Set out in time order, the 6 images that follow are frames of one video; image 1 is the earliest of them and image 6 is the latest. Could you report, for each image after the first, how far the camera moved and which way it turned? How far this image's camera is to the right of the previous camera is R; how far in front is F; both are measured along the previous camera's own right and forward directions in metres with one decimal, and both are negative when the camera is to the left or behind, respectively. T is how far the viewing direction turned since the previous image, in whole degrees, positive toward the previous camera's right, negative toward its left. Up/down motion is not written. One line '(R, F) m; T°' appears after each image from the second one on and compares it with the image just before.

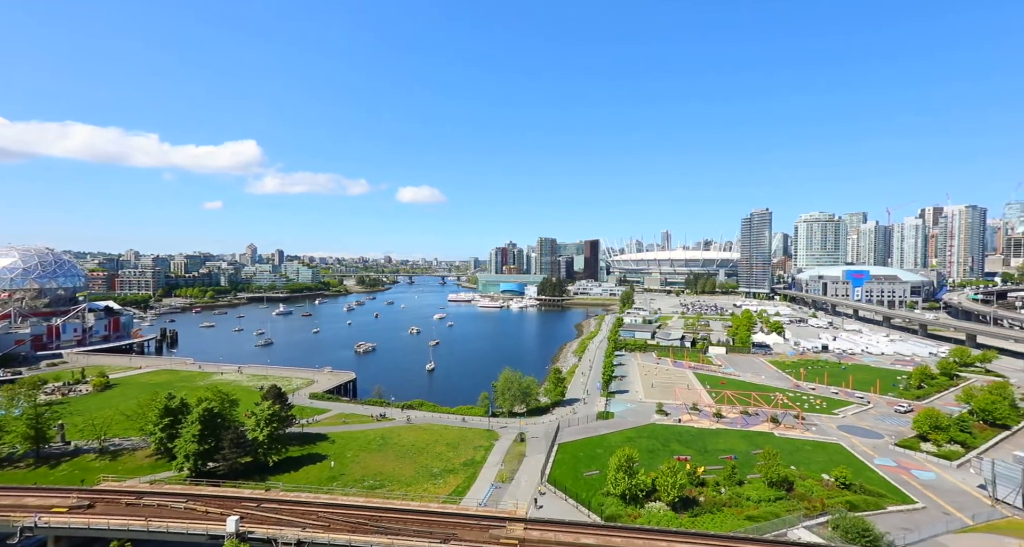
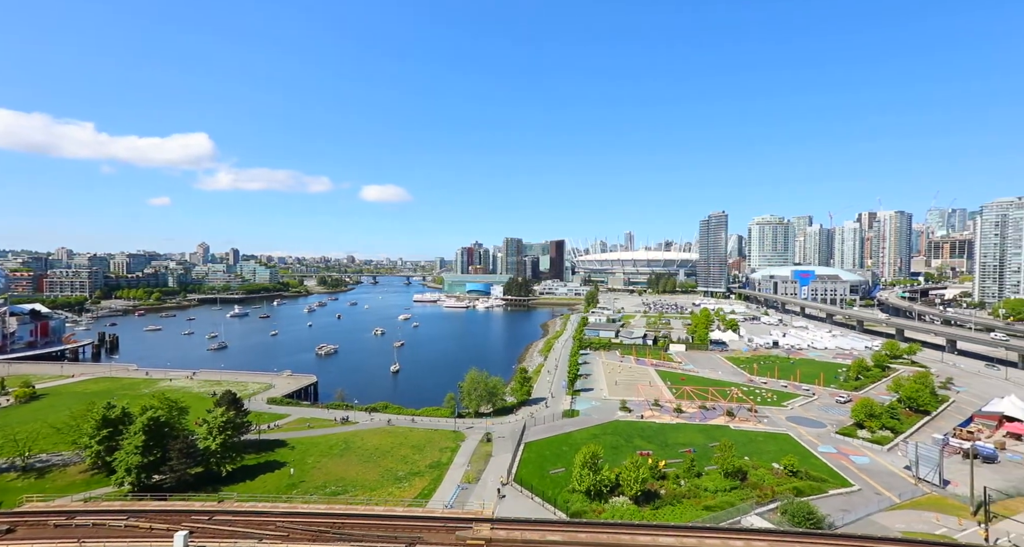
(0.0, -1.1) m; +4°
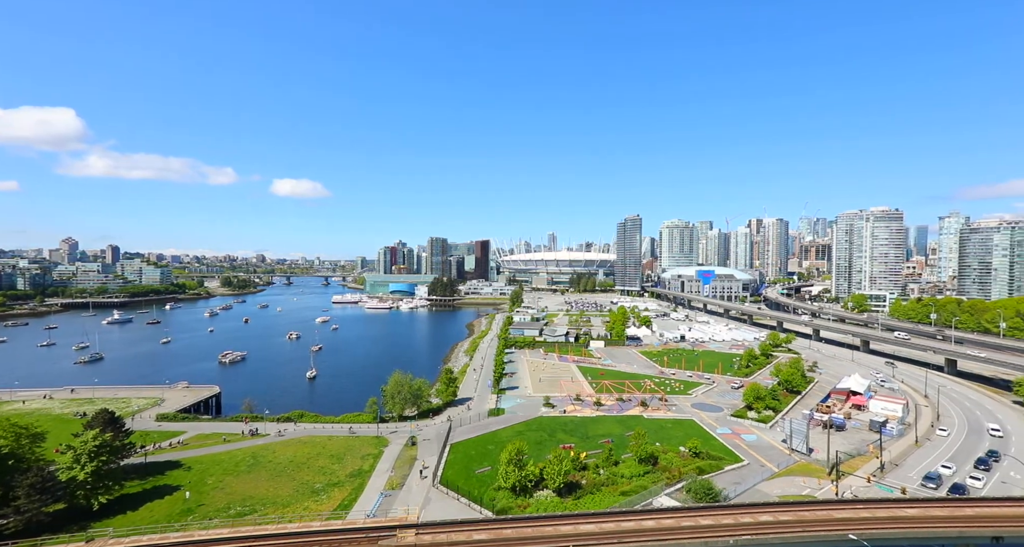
(0.0, -1.4) m; +9°
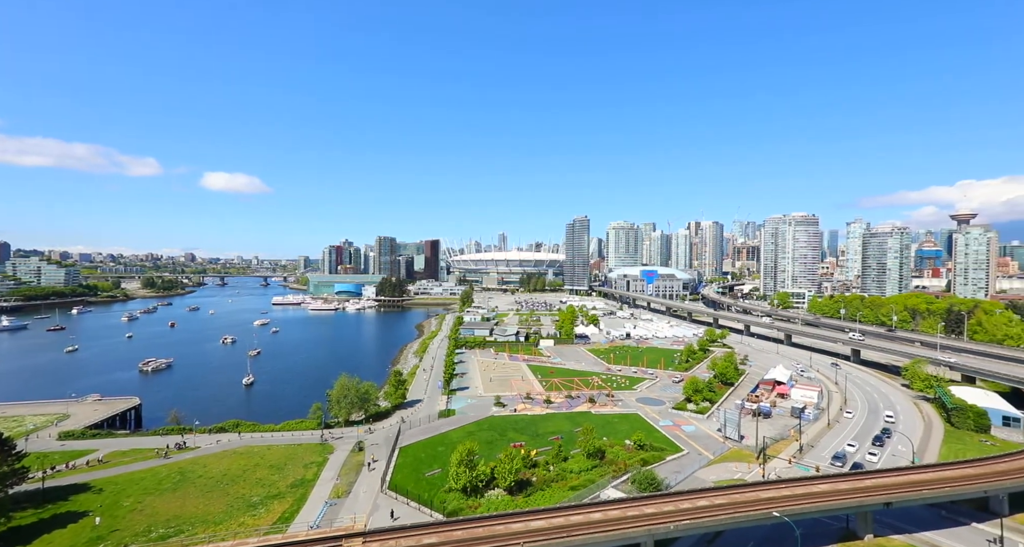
(0.0, -0.5) m; +6°
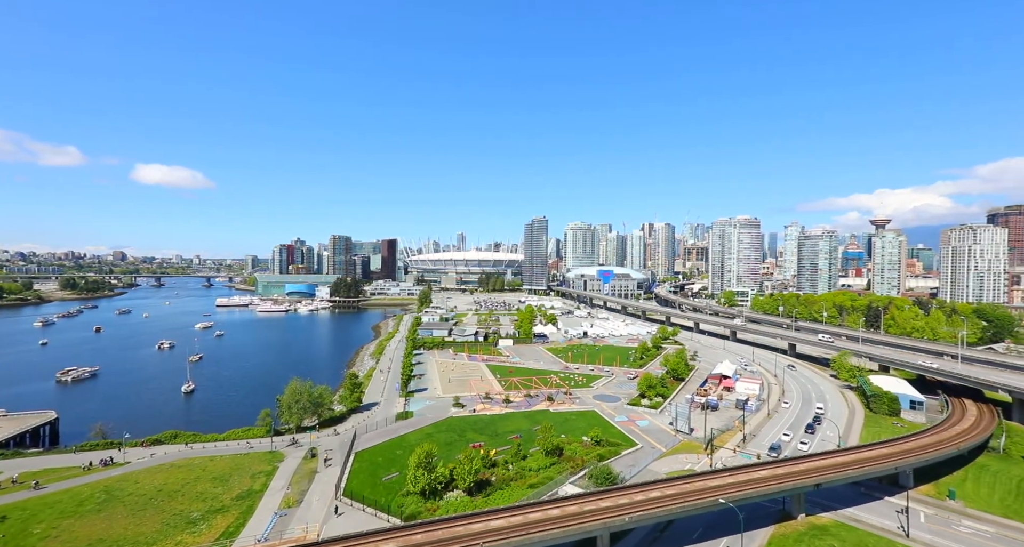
(0.0, -0.2) m; +5°
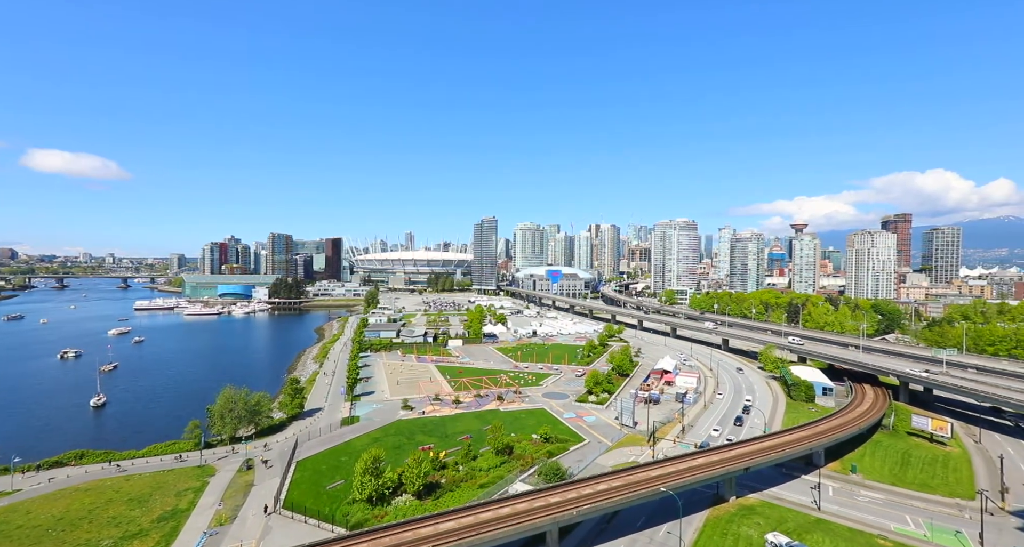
(0.0, -0.2) m; +6°
